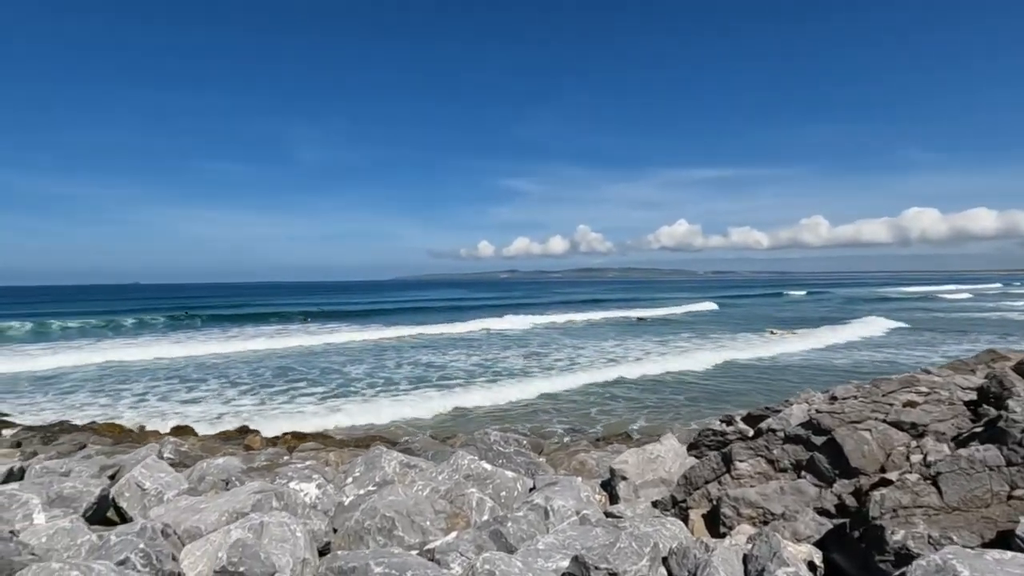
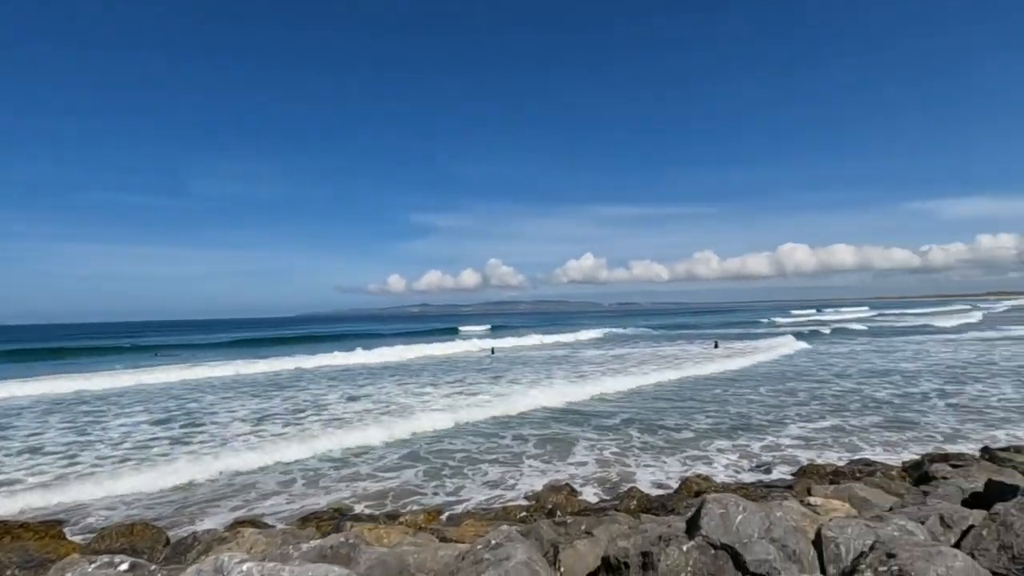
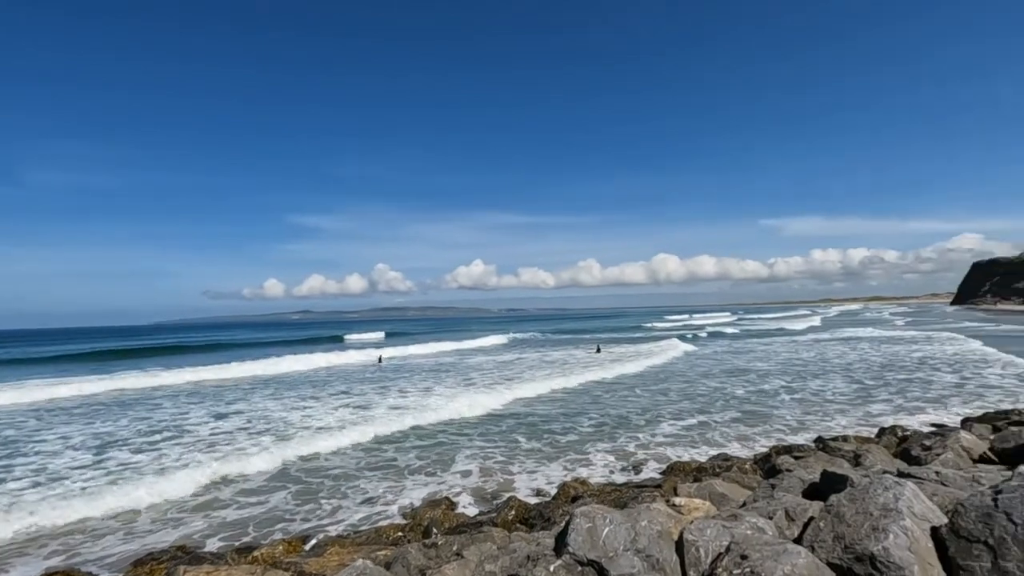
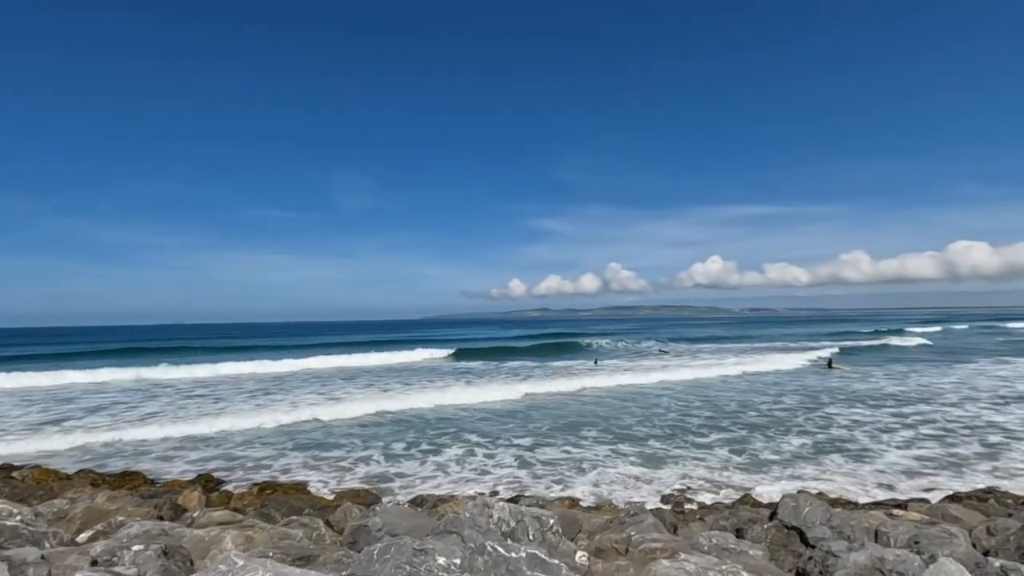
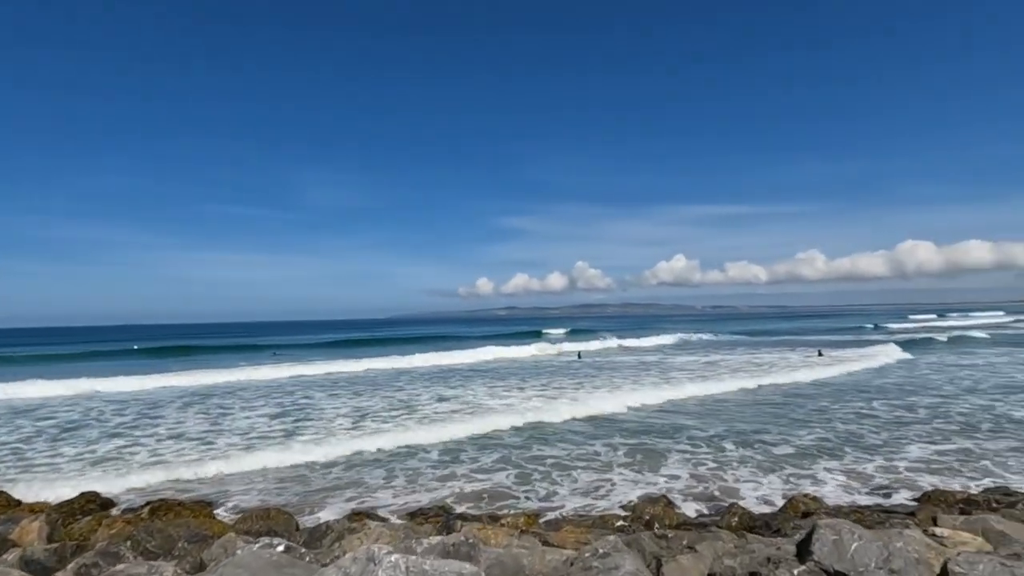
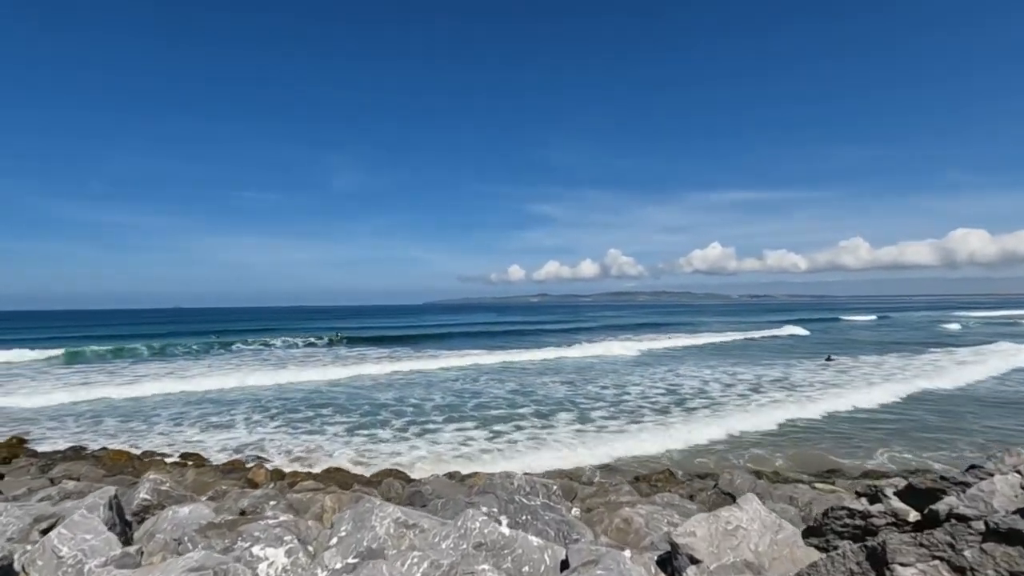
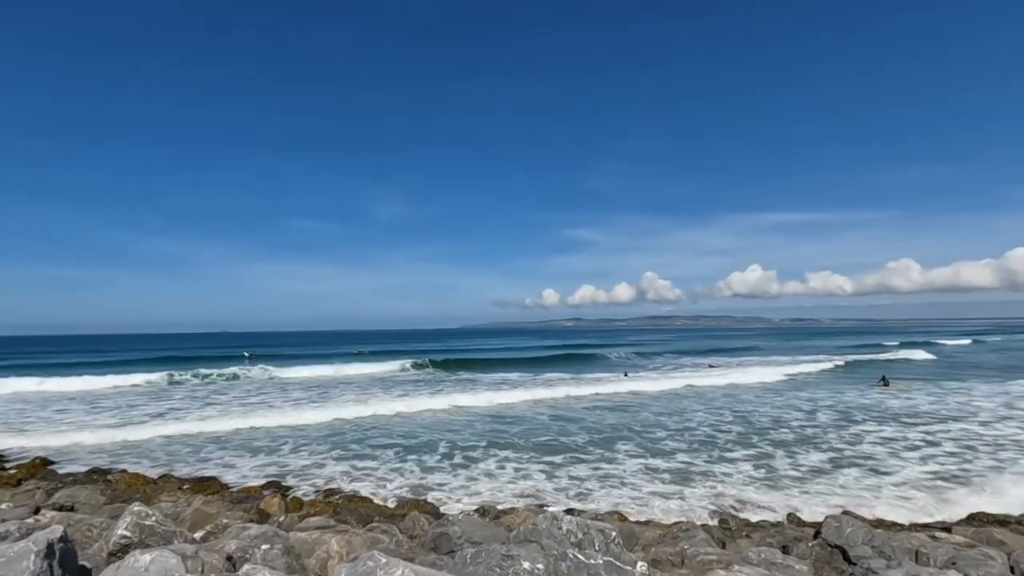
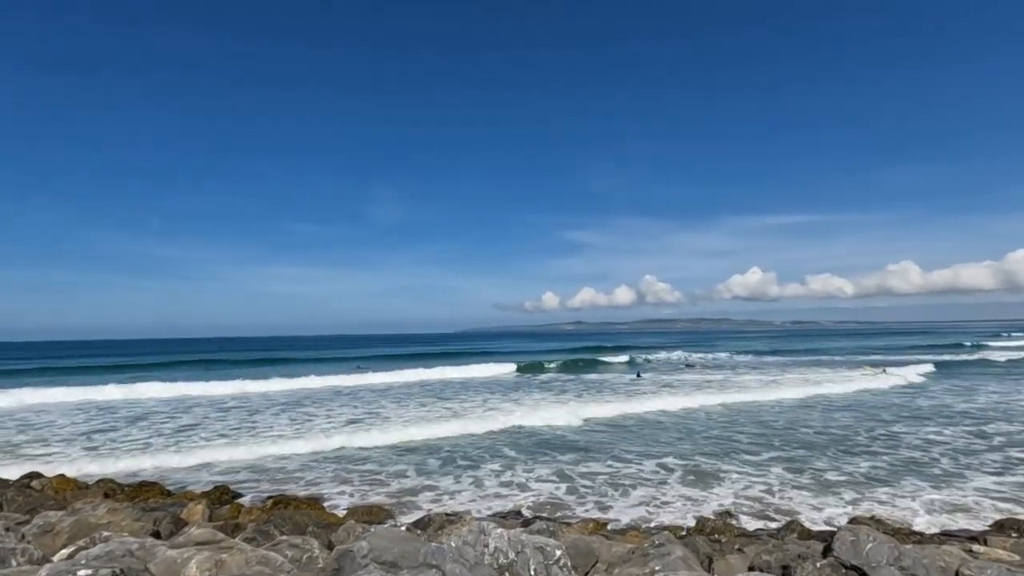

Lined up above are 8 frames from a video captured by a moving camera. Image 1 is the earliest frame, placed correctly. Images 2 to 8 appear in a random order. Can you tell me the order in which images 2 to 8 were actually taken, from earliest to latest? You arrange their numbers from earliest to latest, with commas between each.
6, 7, 4, 8, 5, 2, 3
